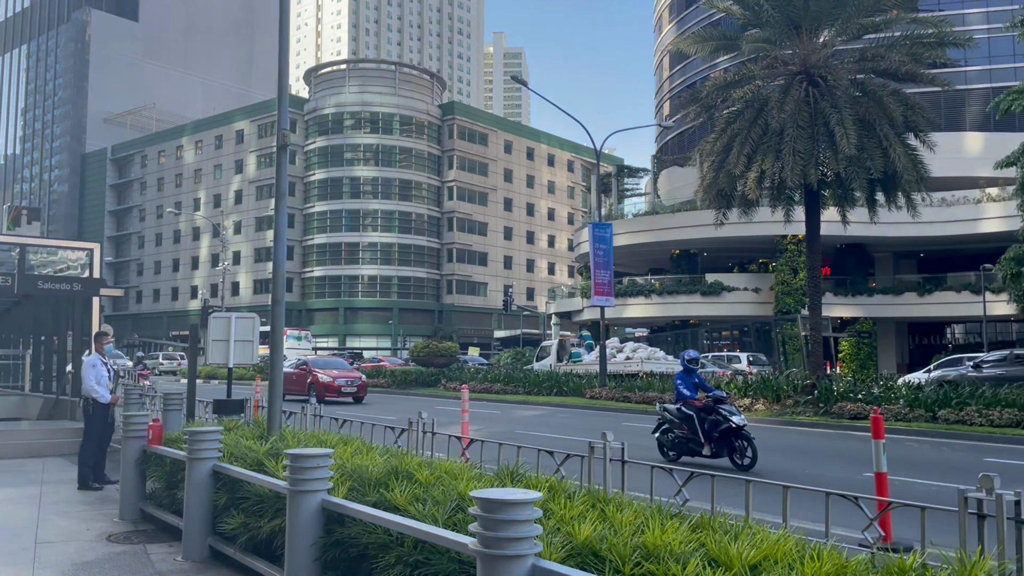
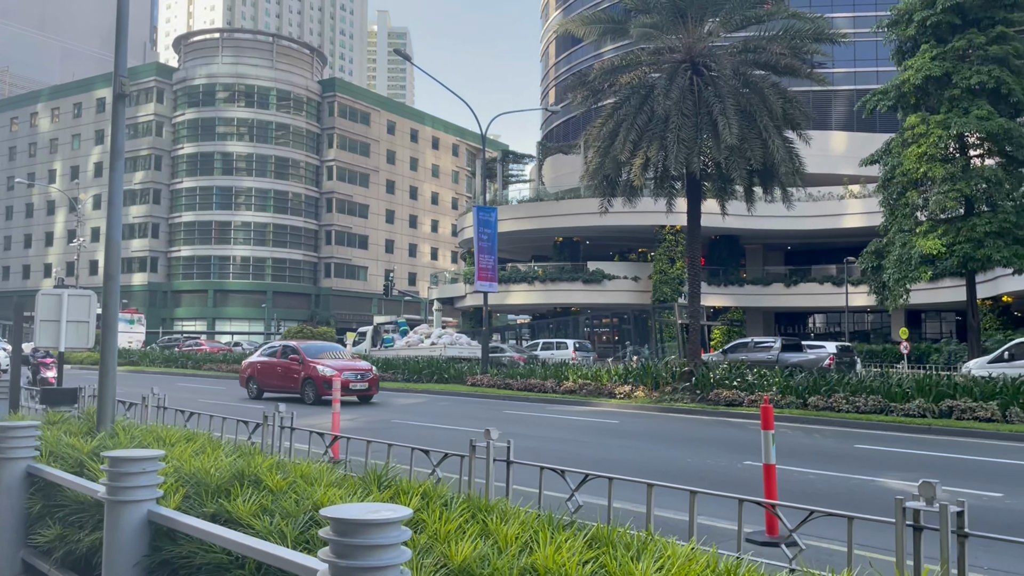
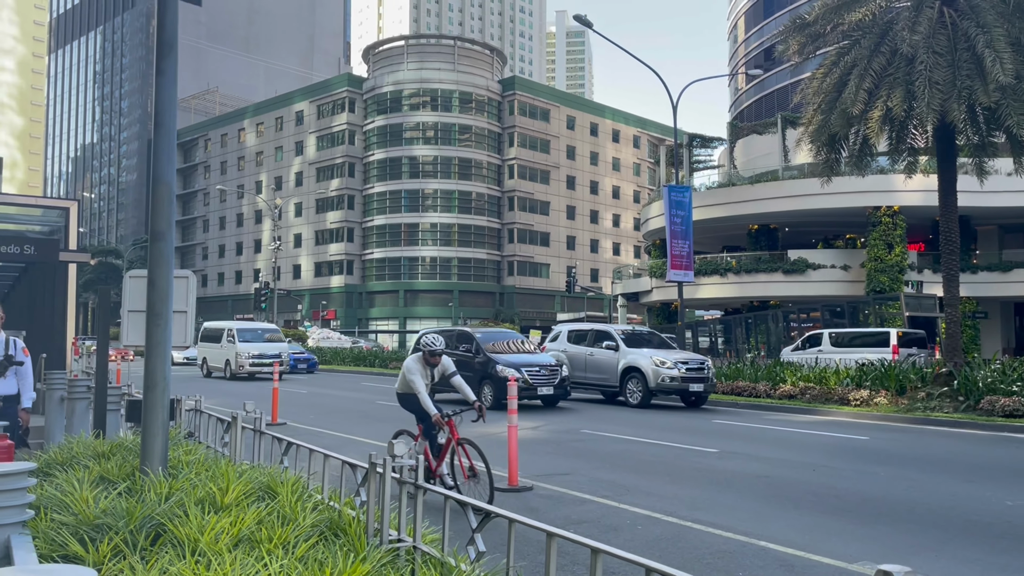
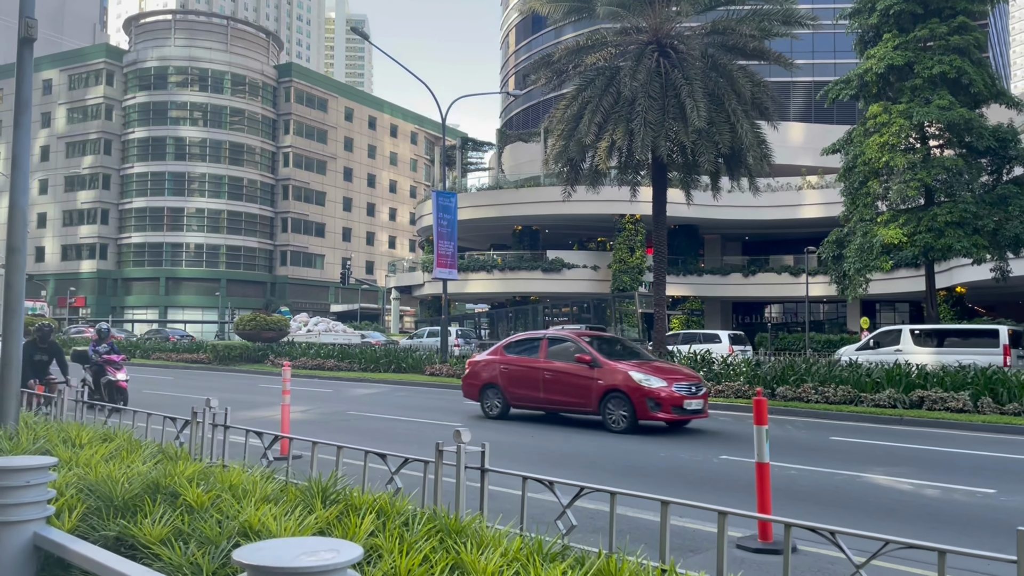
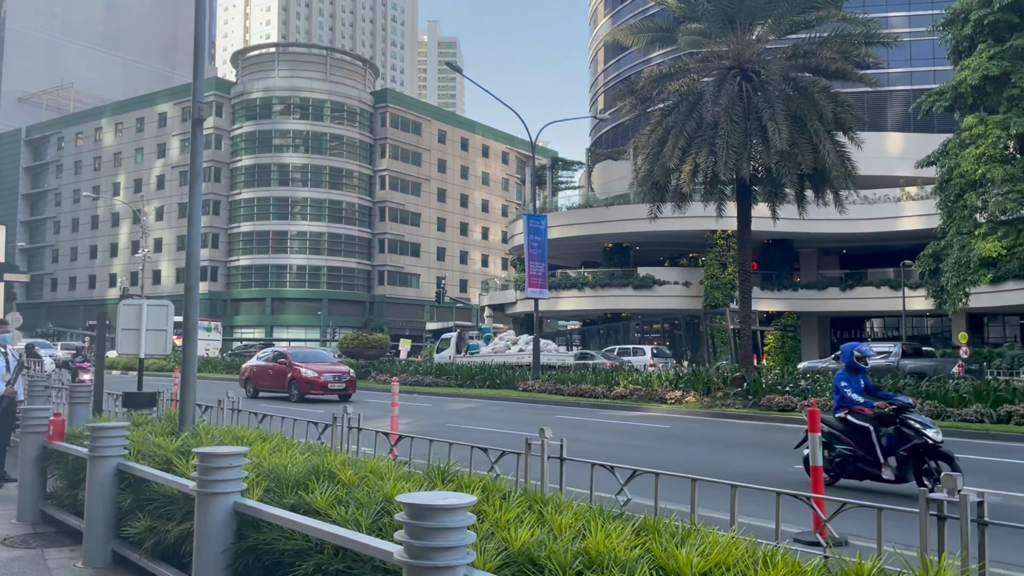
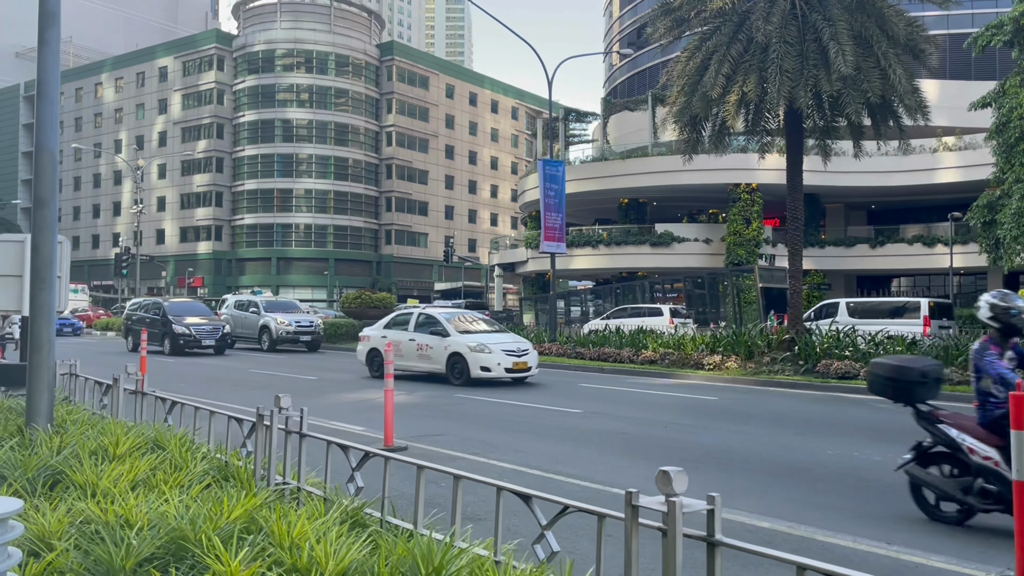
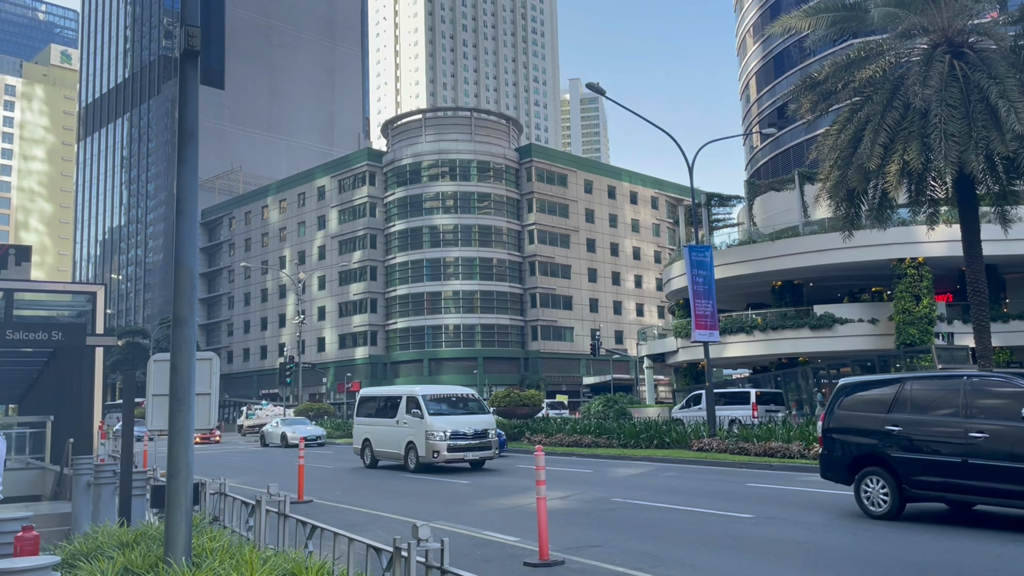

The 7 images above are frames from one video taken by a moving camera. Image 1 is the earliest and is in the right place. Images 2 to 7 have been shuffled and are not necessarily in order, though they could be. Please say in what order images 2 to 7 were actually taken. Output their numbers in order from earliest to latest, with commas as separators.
5, 2, 4, 6, 3, 7
